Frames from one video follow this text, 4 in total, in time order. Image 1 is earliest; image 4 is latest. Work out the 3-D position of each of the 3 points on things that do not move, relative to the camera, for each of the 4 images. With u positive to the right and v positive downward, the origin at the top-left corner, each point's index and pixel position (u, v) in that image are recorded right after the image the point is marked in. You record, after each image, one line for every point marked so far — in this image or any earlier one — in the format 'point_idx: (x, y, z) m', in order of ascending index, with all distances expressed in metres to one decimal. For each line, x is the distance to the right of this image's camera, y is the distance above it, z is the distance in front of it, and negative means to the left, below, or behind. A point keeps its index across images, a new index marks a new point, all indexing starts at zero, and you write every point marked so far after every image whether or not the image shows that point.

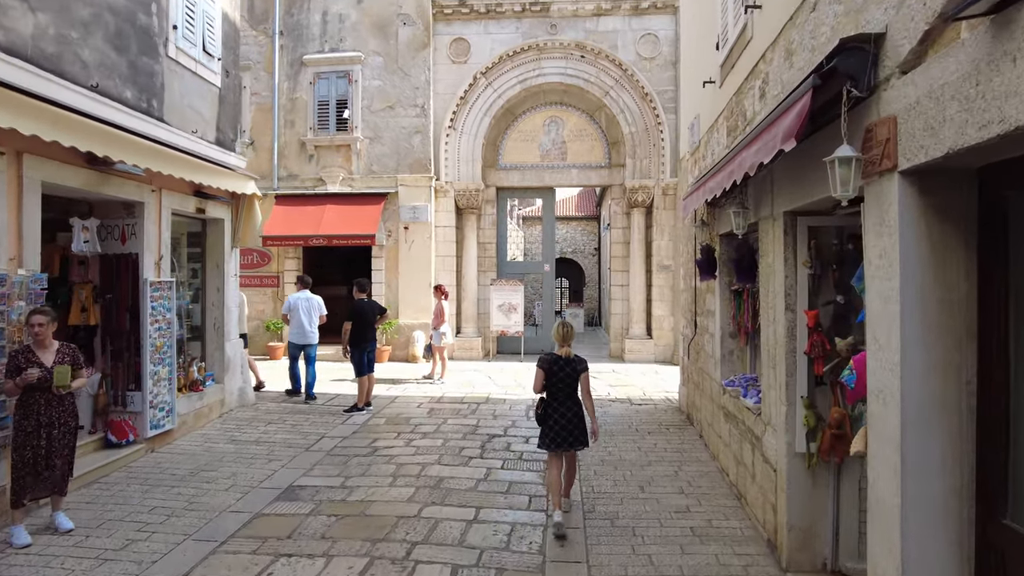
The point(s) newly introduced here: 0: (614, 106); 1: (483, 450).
0: (+1.3, +2.3, +11.5) m
1: (-0.2, -1.0, +5.8) m
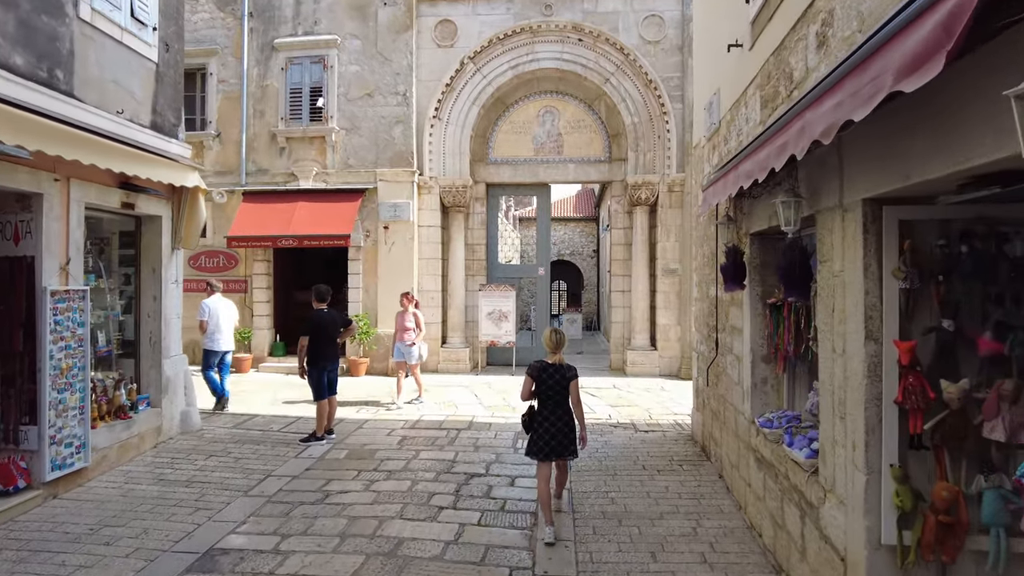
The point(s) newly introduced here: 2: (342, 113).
0: (+1.2, +2.2, +10.5) m
1: (-0.3, -1.1, +4.8) m
2: (-2.0, +2.0, +10.6) m
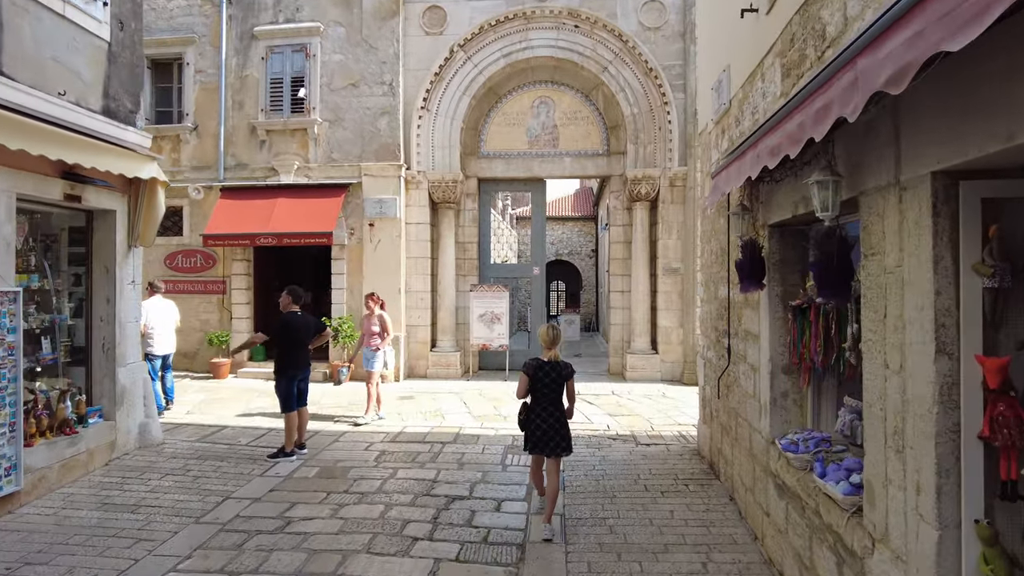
0: (+1.1, +2.2, +10.0) m
1: (-0.4, -1.1, +4.2) m
2: (-2.1, +2.0, +10.1) m
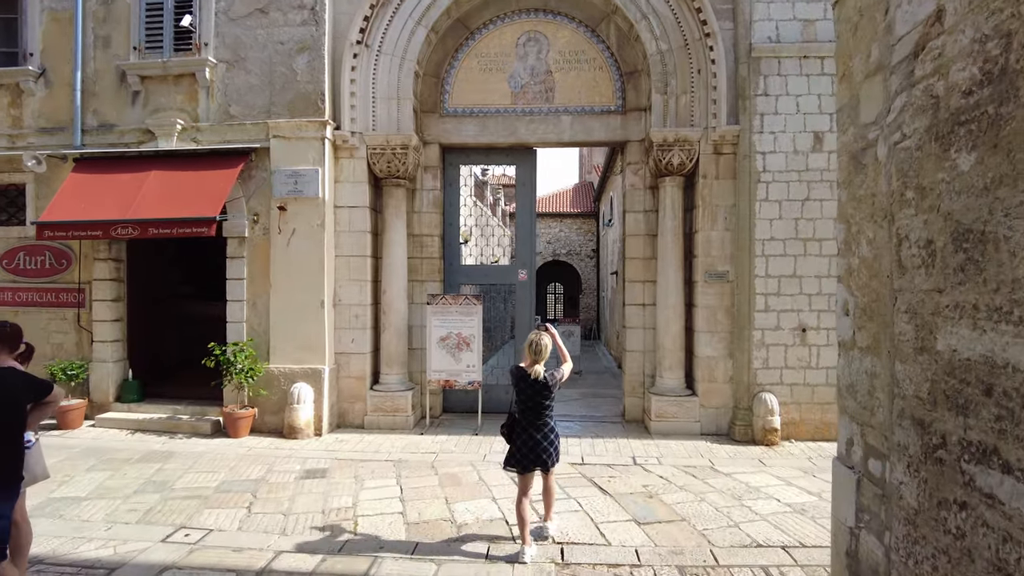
0: (+0.9, +2.1, +7.0) m
1: (-0.5, -1.2, +1.2) m
2: (-2.2, +1.9, +7.1) m
